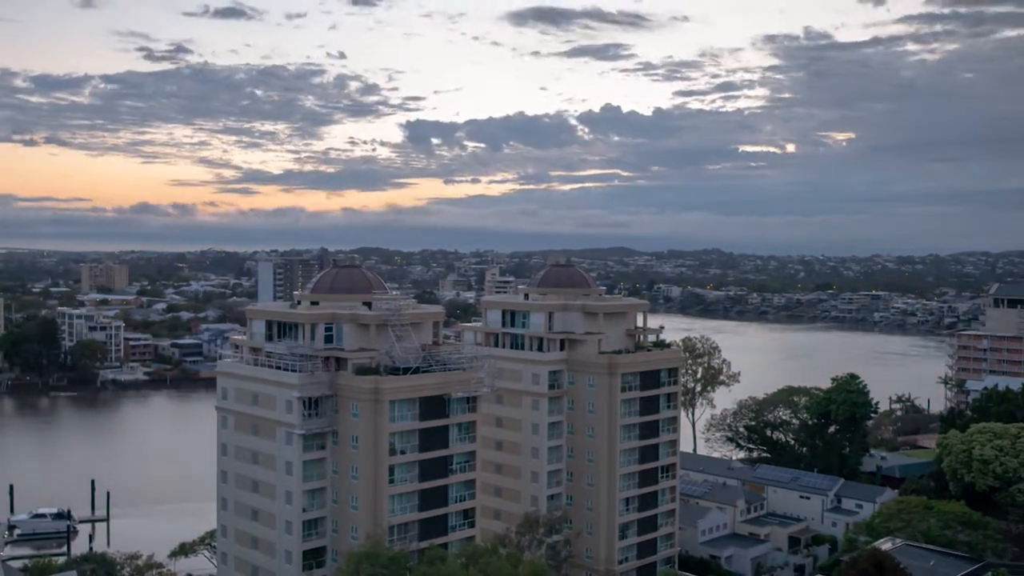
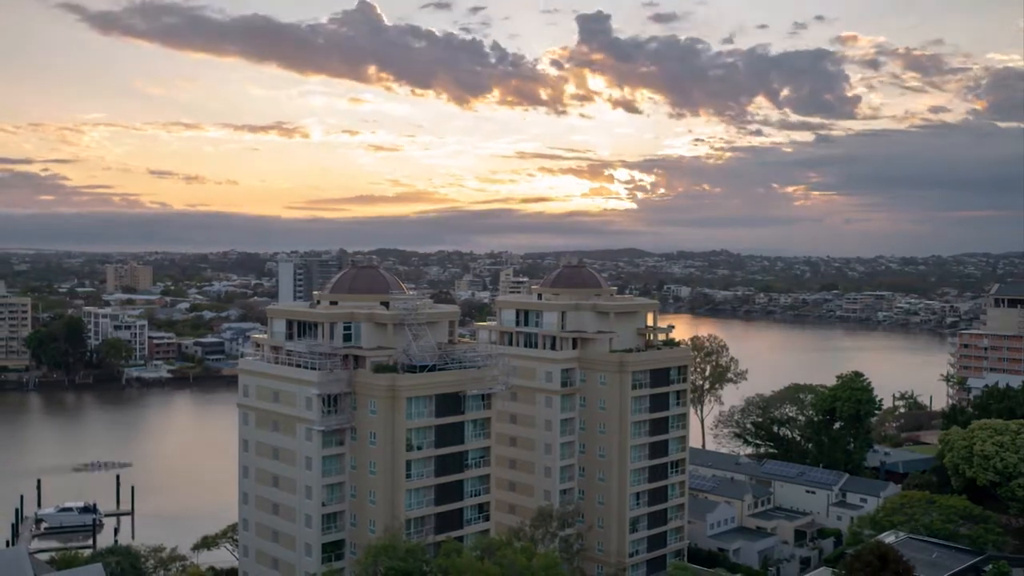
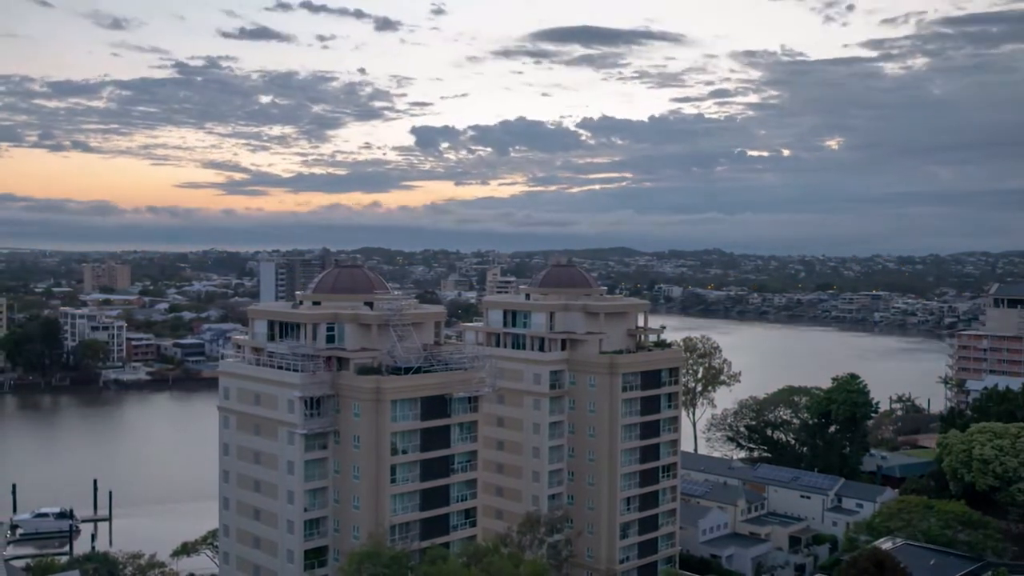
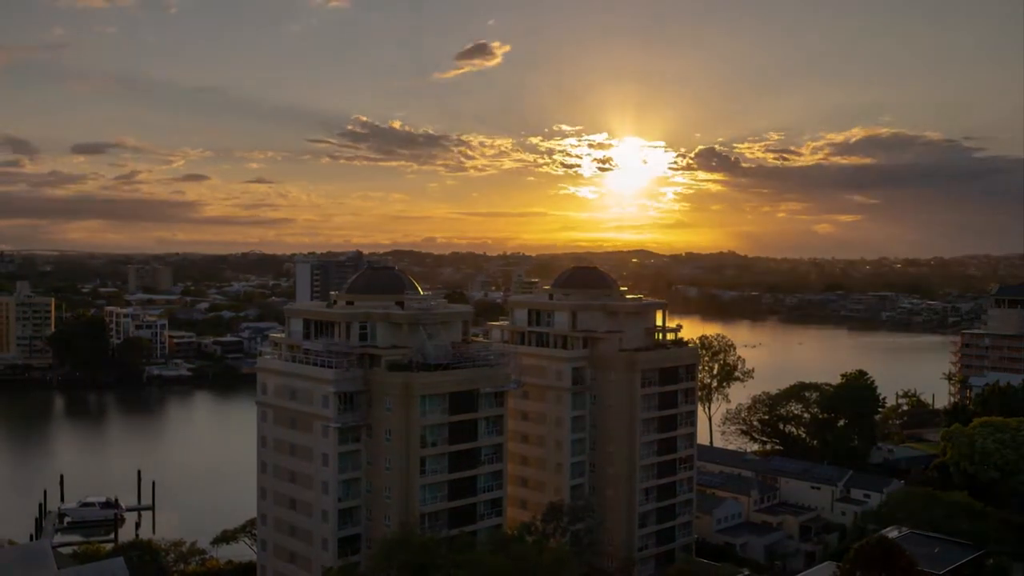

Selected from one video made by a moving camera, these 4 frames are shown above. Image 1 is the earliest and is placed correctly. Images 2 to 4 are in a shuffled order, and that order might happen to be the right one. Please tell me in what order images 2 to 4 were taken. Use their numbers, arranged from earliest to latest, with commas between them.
3, 2, 4
